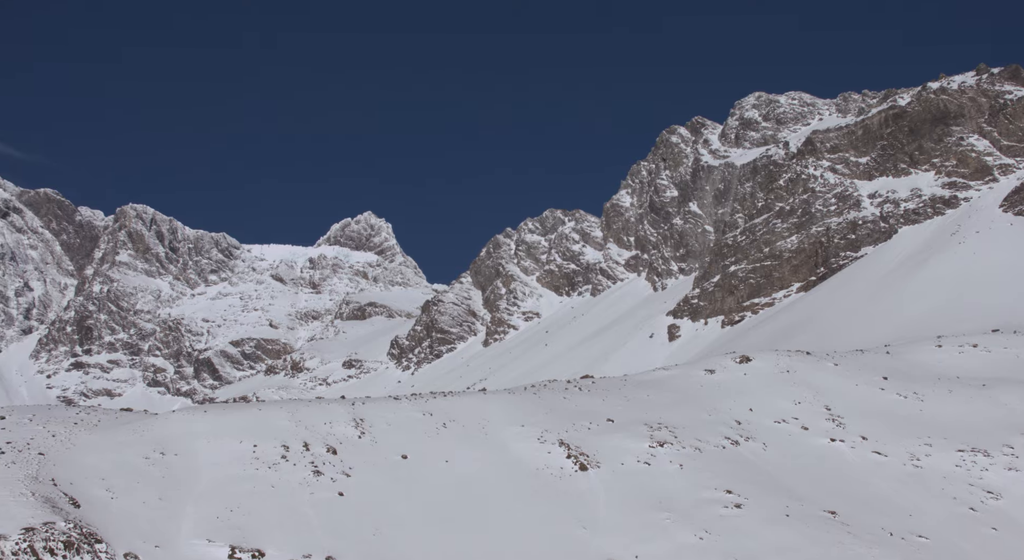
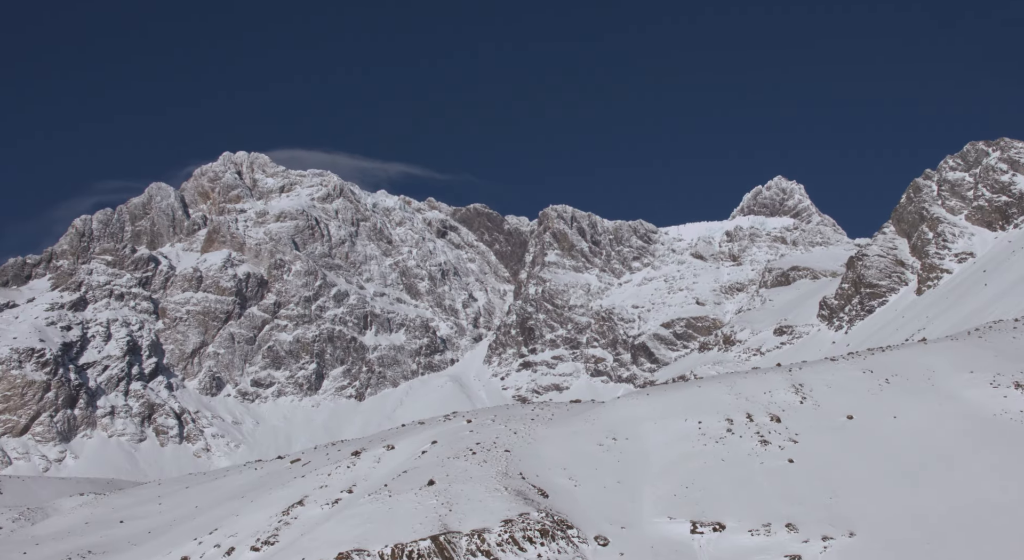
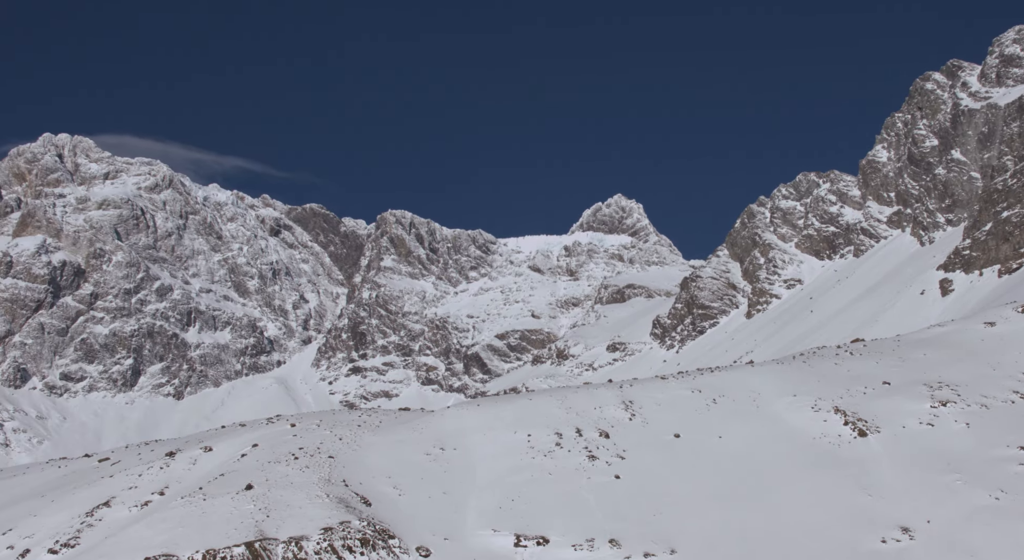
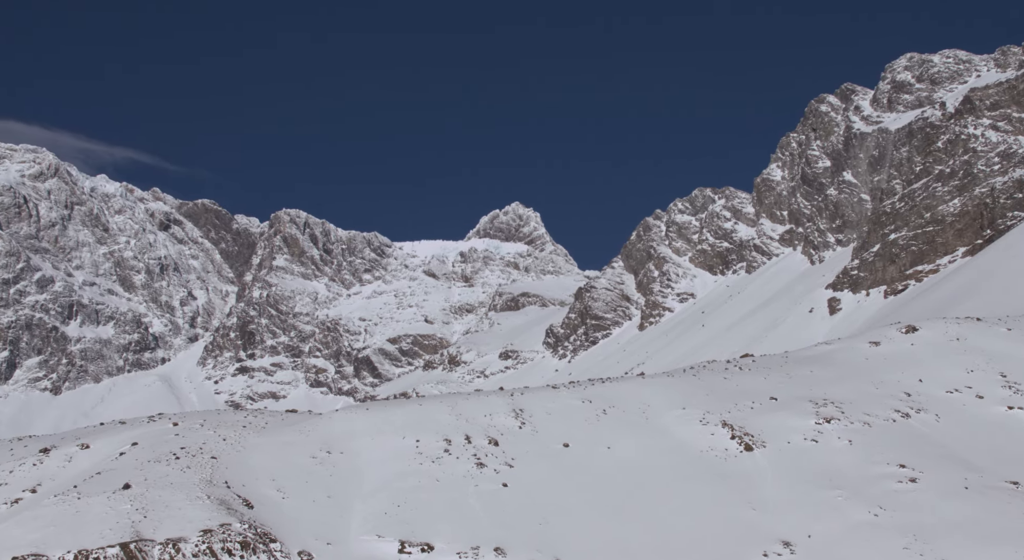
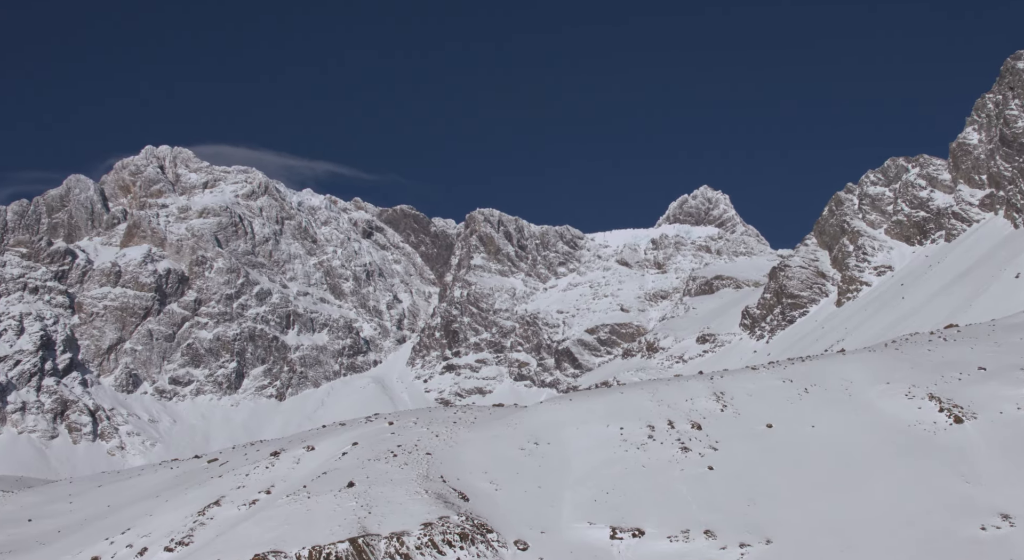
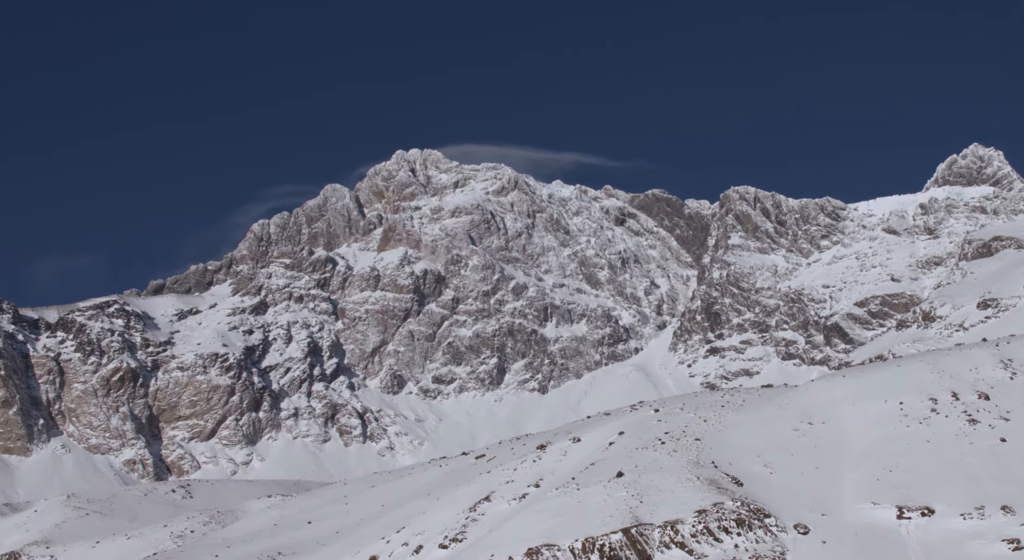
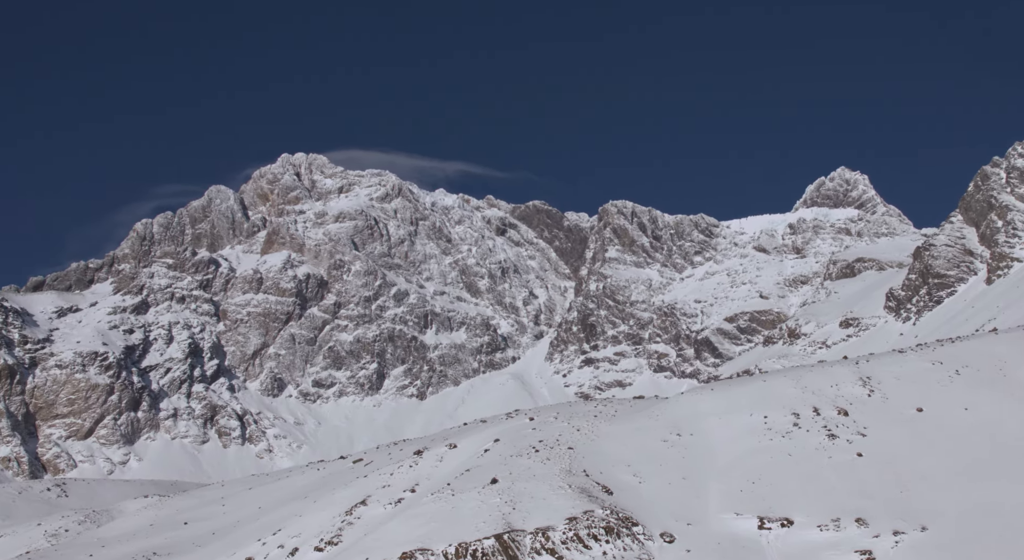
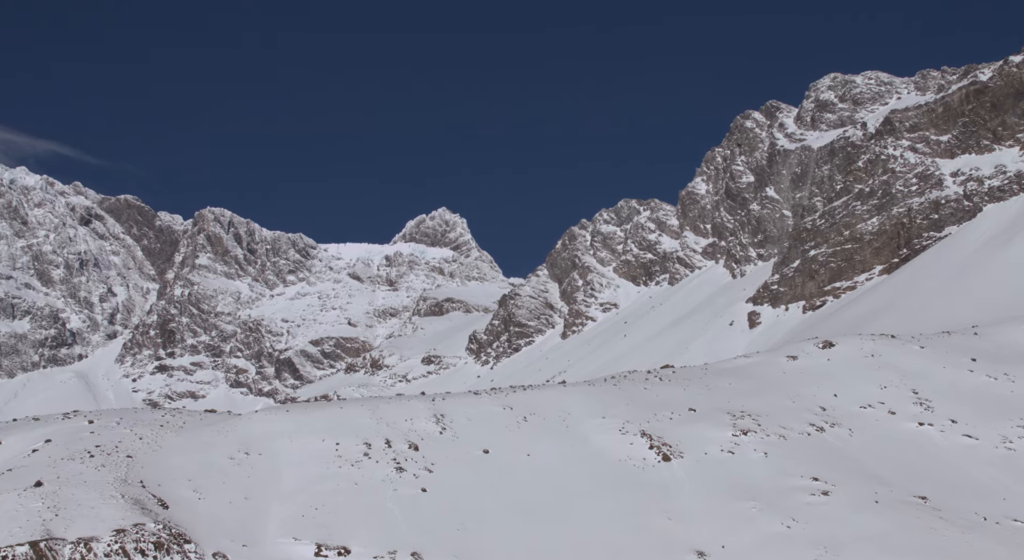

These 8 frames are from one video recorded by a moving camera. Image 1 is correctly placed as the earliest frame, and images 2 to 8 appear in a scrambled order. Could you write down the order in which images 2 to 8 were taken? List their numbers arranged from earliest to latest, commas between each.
8, 4, 3, 5, 2, 7, 6
